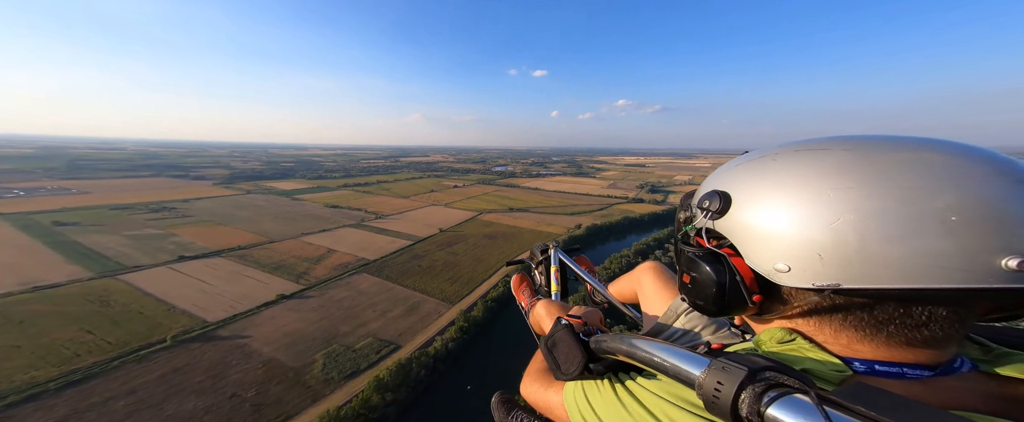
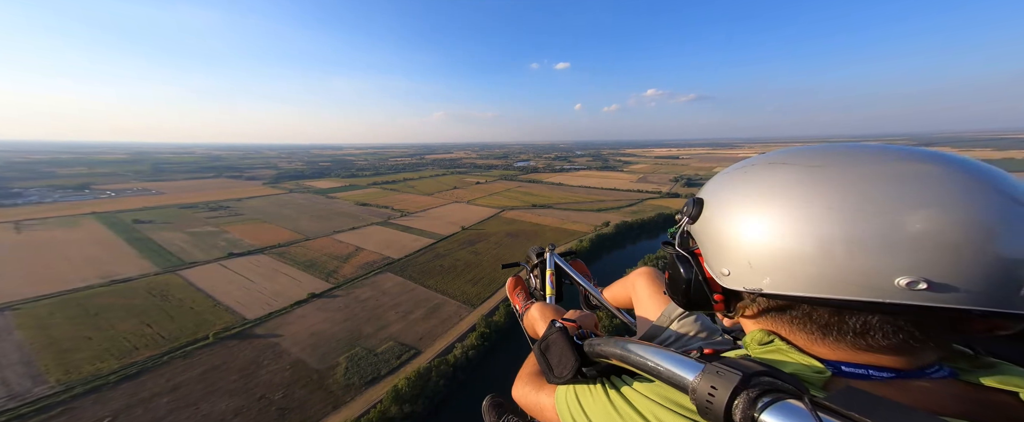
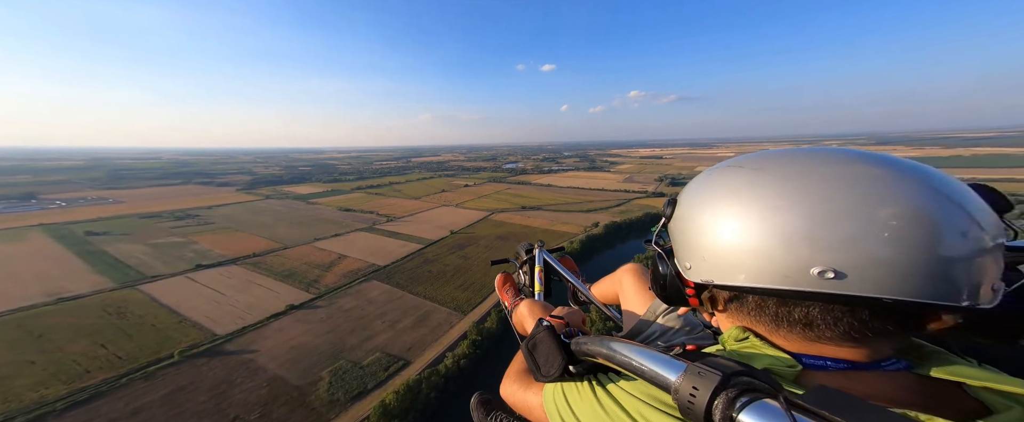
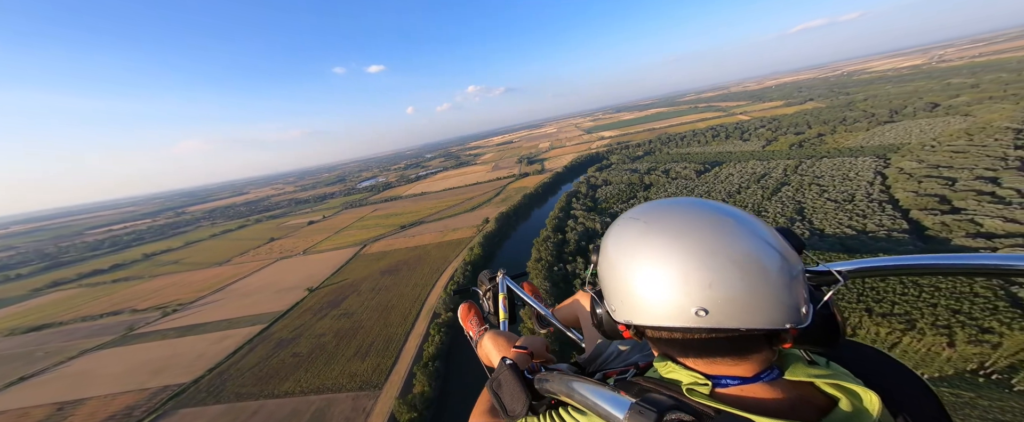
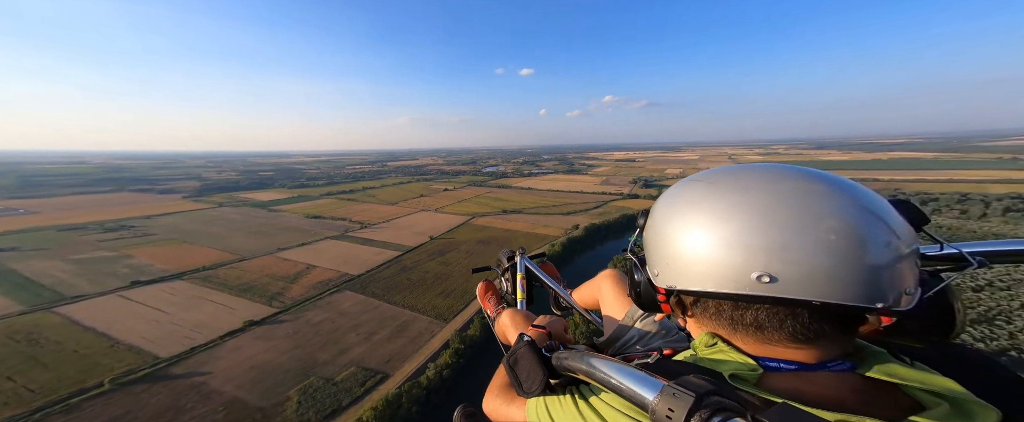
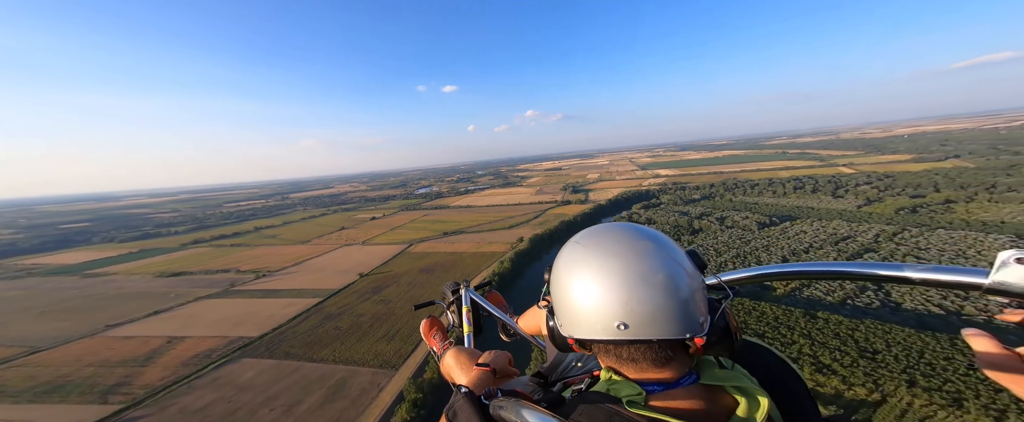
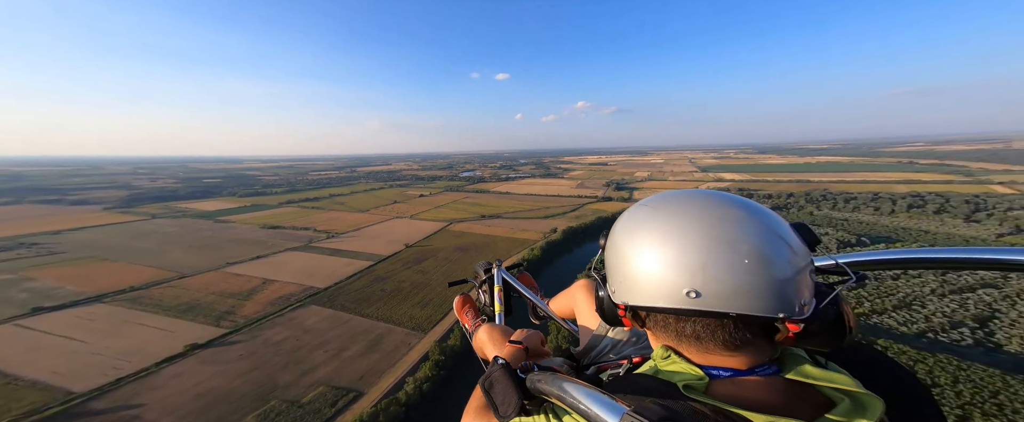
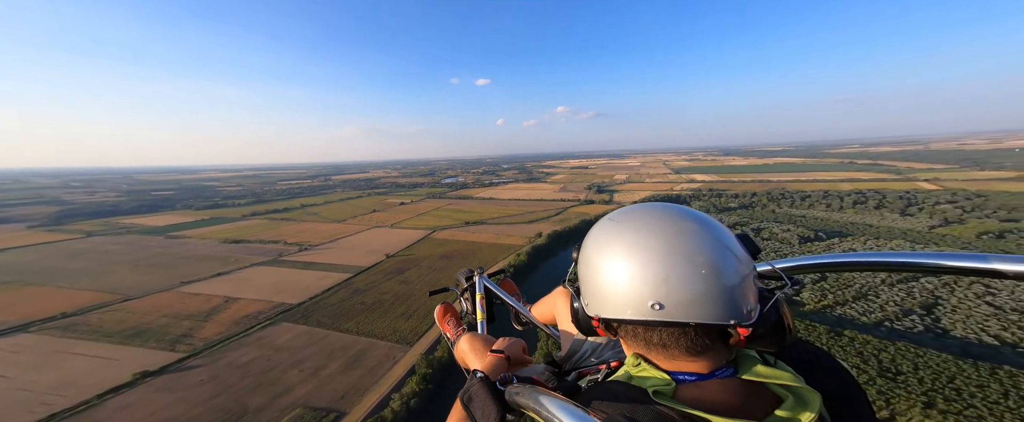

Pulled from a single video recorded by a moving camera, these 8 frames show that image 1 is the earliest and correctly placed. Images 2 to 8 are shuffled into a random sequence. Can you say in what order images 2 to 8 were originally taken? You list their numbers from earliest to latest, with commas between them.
2, 3, 5, 7, 8, 6, 4
